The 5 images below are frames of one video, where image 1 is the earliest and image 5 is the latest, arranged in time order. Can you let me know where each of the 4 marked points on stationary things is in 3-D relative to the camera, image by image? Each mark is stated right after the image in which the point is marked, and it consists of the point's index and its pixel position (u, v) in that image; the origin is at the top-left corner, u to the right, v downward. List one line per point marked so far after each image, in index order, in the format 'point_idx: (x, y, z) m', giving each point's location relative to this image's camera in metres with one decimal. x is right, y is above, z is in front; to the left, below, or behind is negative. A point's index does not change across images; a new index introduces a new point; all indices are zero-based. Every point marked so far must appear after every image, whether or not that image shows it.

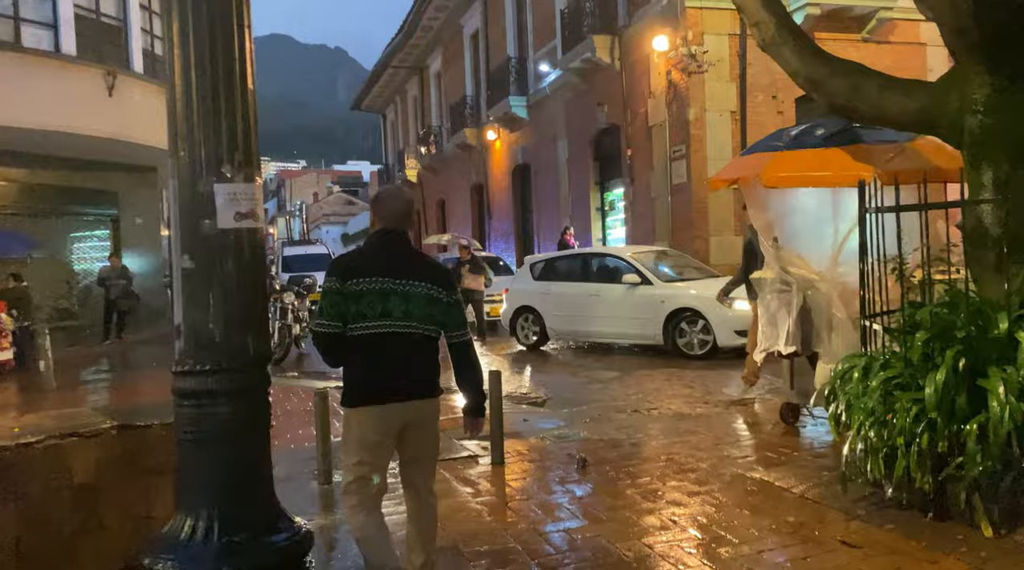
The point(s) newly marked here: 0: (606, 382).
0: (+1.0, -1.0, +9.8) m
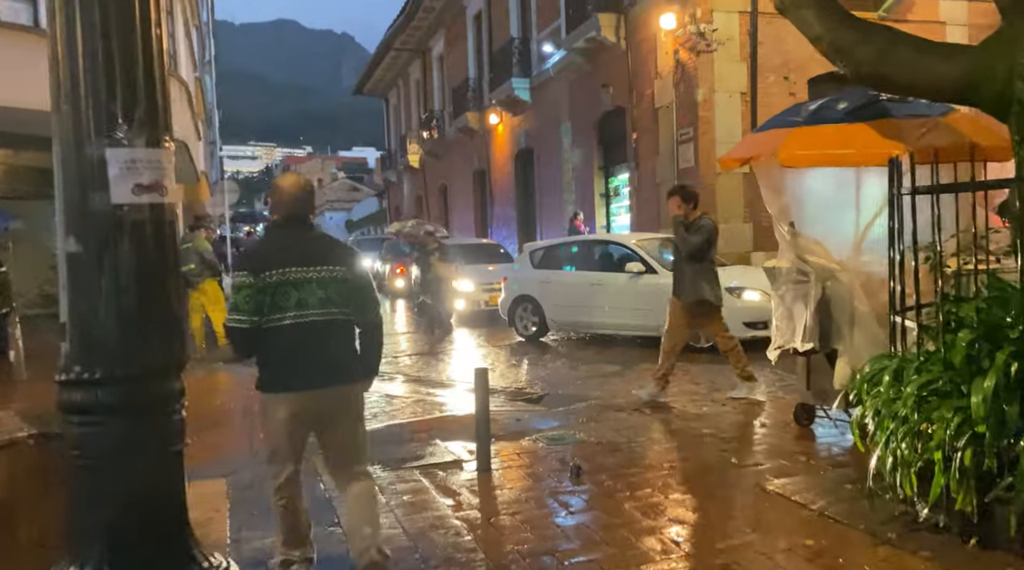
0: (+1.0, -0.9, +9.3) m
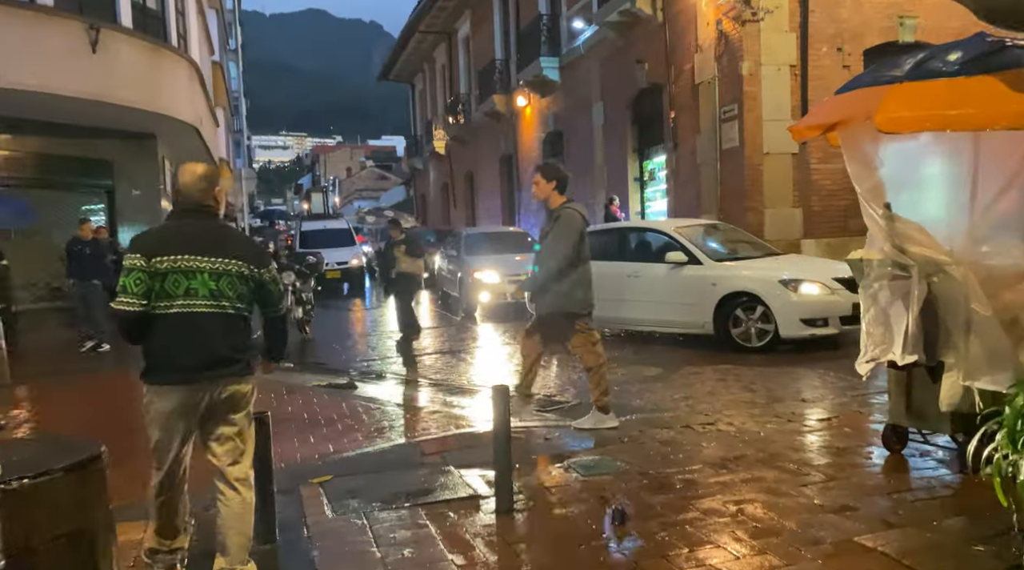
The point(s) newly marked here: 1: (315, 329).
0: (+1.2, -0.9, +8.2) m
1: (-3.2, -0.7, +14.7) m
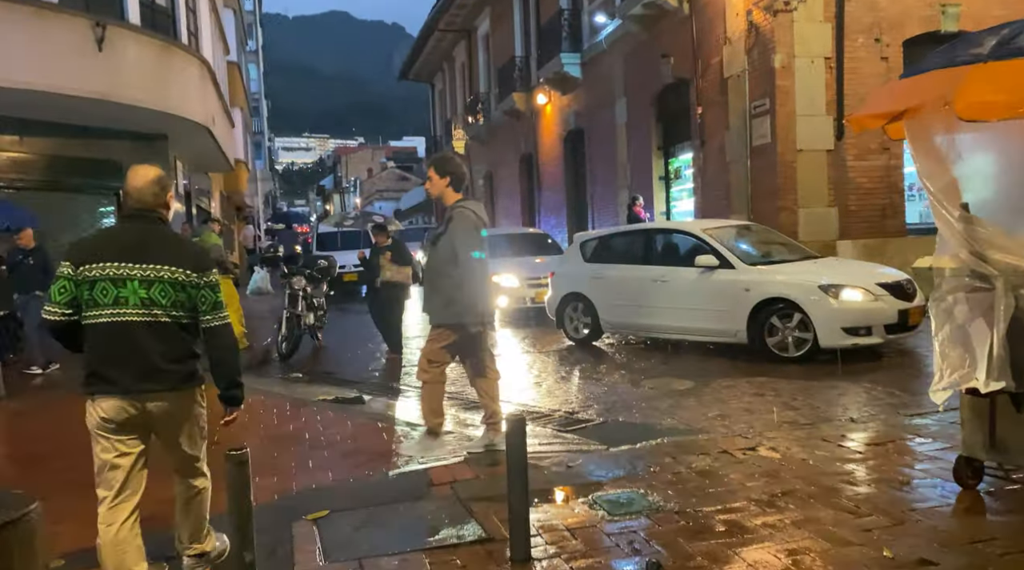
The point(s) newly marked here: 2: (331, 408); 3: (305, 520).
0: (+1.4, -0.9, +7.6) m
1: (-2.8, -0.8, +14.2) m
2: (-1.5, -1.0, +7.6) m
3: (-1.1, -1.2, +4.7) m
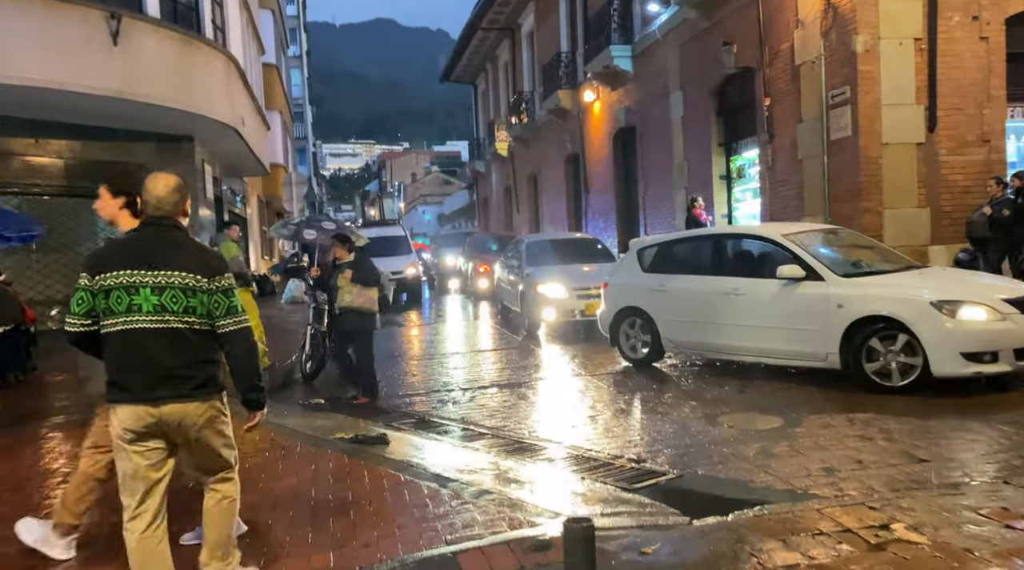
0: (+1.7, -1.0, +6.2) m
1: (-2.2, -0.9, +13.0) m
2: (-1.1, -1.1, +6.4) m
3: (-0.8, -1.3, +3.4) m
